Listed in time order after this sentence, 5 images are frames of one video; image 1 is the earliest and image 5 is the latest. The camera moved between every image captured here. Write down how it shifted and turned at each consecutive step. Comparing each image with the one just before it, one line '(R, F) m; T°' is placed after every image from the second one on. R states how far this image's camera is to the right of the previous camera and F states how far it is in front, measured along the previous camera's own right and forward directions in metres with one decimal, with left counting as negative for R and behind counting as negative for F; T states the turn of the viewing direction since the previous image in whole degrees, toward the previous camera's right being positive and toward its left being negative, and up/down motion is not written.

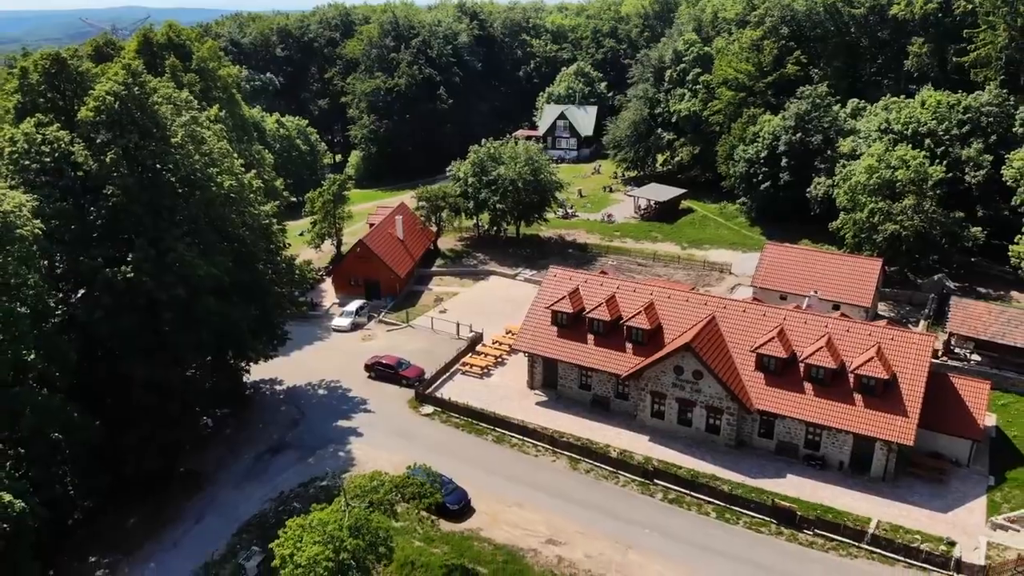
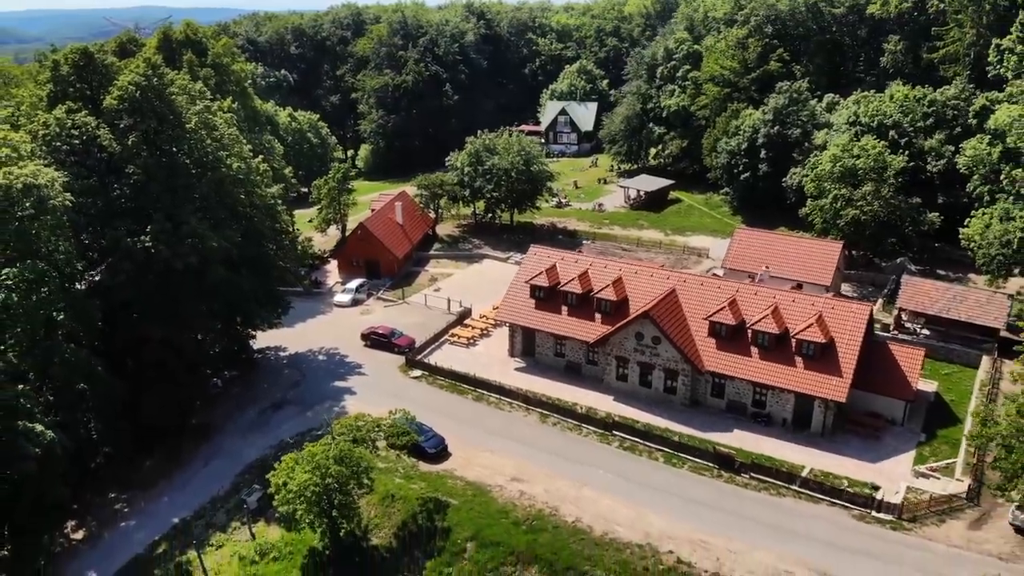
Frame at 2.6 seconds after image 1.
(+1.7, -3.4) m; -1°
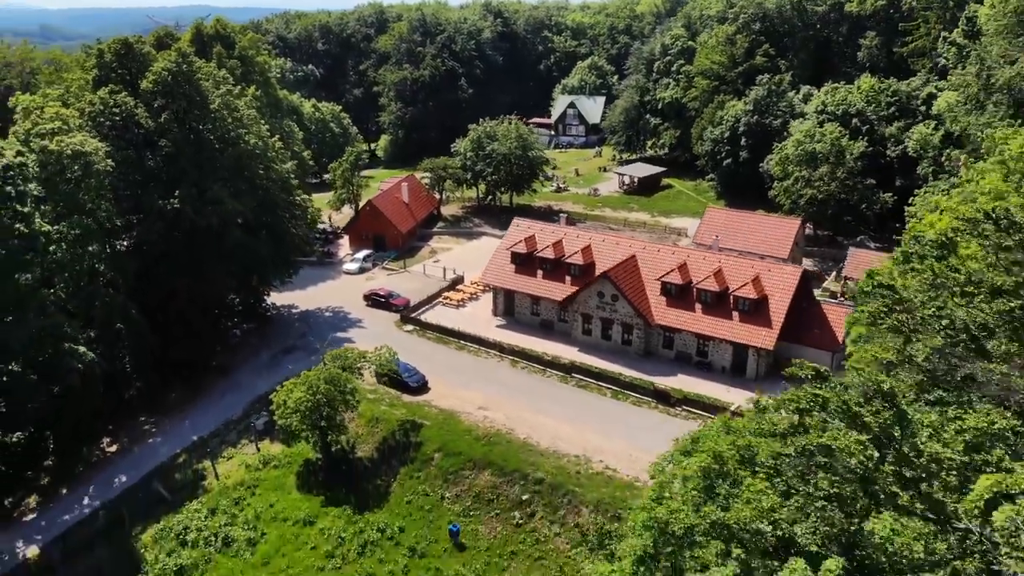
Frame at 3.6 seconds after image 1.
(+2.7, -4.9) m; -2°
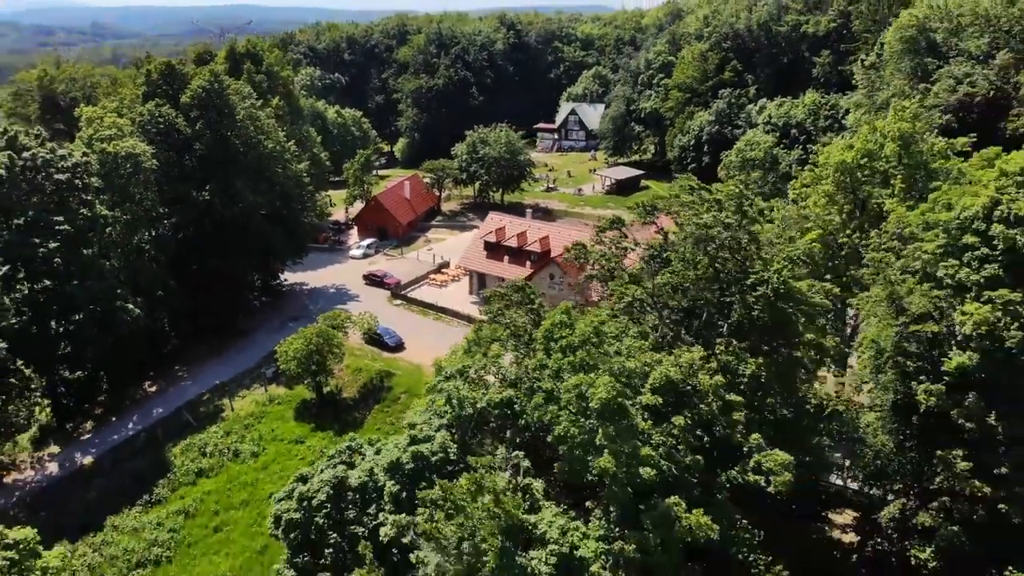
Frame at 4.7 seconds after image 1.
(+4.2, -8.3) m; -3°
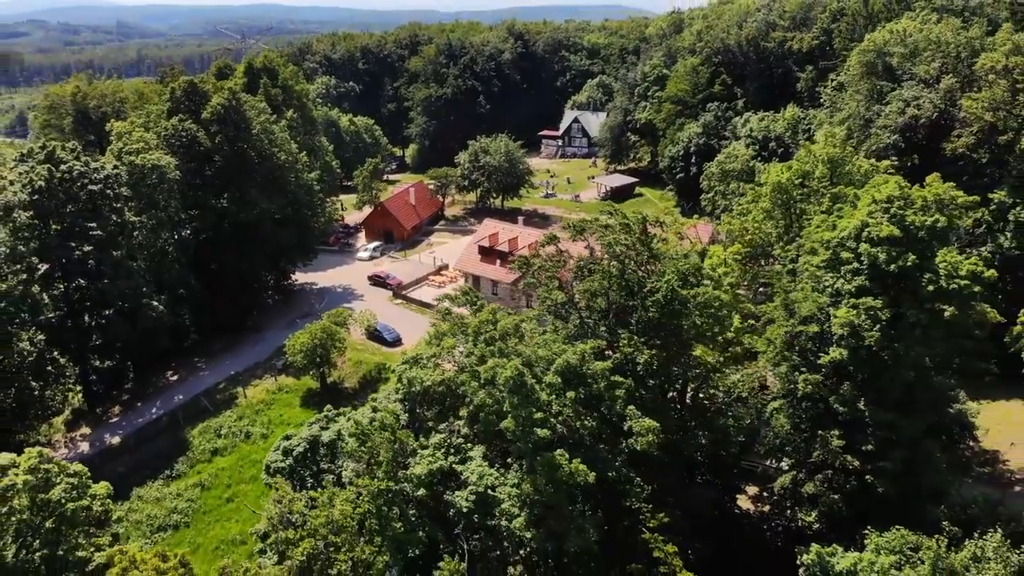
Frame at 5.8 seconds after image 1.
(+1.8, -4.3) m; -1°
